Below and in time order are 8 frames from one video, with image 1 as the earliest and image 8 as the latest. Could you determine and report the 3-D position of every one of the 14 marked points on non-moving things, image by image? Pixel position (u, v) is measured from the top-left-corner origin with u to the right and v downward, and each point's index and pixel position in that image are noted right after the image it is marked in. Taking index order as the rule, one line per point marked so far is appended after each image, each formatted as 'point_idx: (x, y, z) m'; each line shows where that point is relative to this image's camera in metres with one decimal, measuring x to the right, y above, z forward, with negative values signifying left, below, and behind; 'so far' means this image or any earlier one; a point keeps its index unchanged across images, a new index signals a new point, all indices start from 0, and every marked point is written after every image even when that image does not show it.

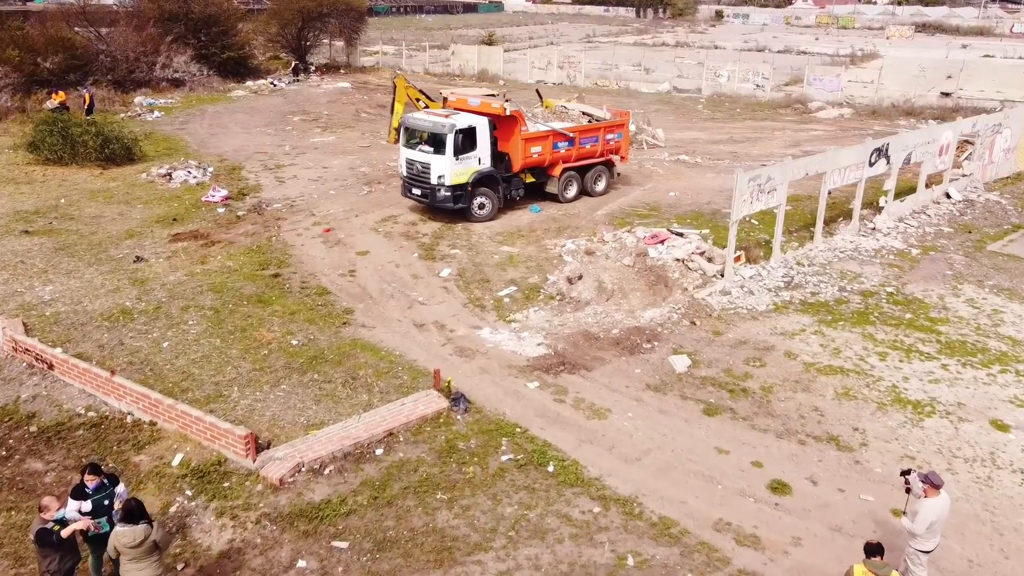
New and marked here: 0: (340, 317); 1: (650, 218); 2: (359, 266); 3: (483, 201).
0: (-2.1, -0.3, +9.6) m
1: (+2.4, +1.2, +13.7) m
2: (-2.2, +0.3, +11.3) m
3: (-0.5, +1.4, +13.3) m
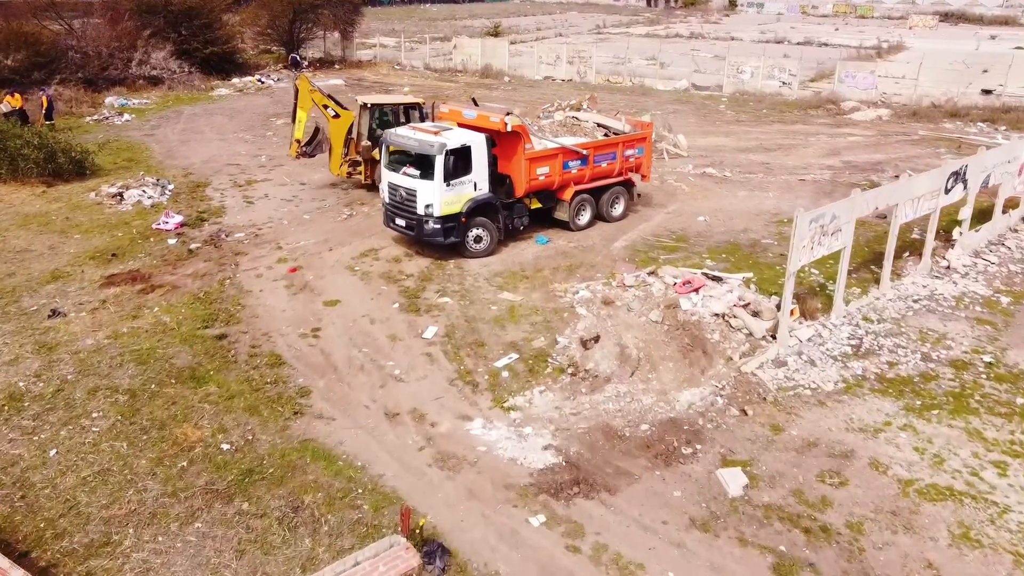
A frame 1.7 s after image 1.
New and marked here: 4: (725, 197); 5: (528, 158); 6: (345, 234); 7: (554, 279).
0: (-2.1, -1.1, +7.5) m
1: (+2.4, +0.5, +11.6) m
2: (-2.2, -0.4, +9.2) m
3: (-0.4, +0.8, +11.2) m
4: (+3.8, +1.6, +14.4) m
5: (+0.2, +1.8, +11.3) m
6: (-2.5, +0.8, +12.1) m
7: (+0.6, +0.1, +10.5) m
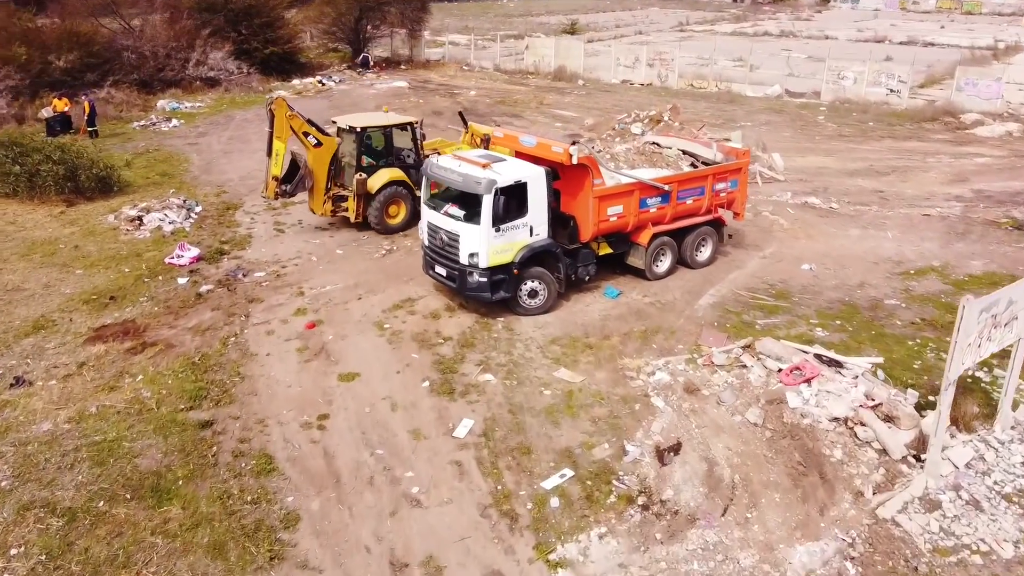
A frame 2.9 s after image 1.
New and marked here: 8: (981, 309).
0: (-1.7, -1.8, +5.7) m
1: (+3.2, -0.3, +9.4) m
2: (-1.7, -1.1, +7.5) m
3: (+0.3, 0.0, +9.2) m
4: (+4.9, +0.8, +12.0) m
5: (+1.0, +1.1, +9.2) m
6: (-1.7, +0.1, +10.4) m
7: (+1.2, -0.7, +8.5) m
8: (+3.5, -0.2, +6.0) m
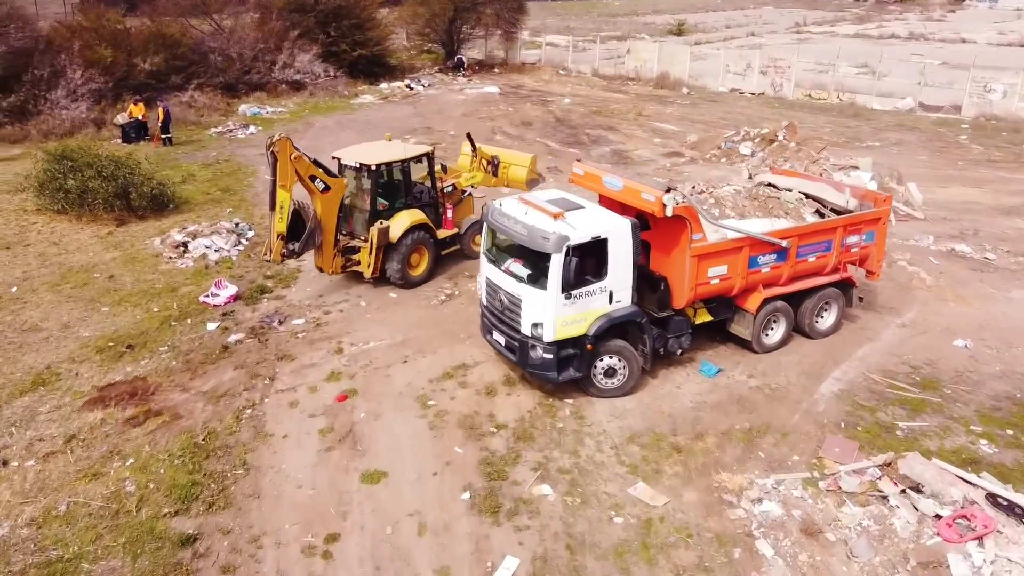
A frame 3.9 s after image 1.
0: (-1.5, -2.4, +4.3) m
1: (+3.8, -1.2, +7.3) m
2: (-1.2, -1.7, +6.0) m
3: (+1.0, -0.7, +7.5) m
4: (+5.9, -0.1, +9.7) m
5: (+1.7, +0.3, +7.4) m
6: (-0.9, -0.5, +8.8) m
7: (+1.7, -1.4, +6.7) m
8: (+3.8, -1.0, +3.9) m
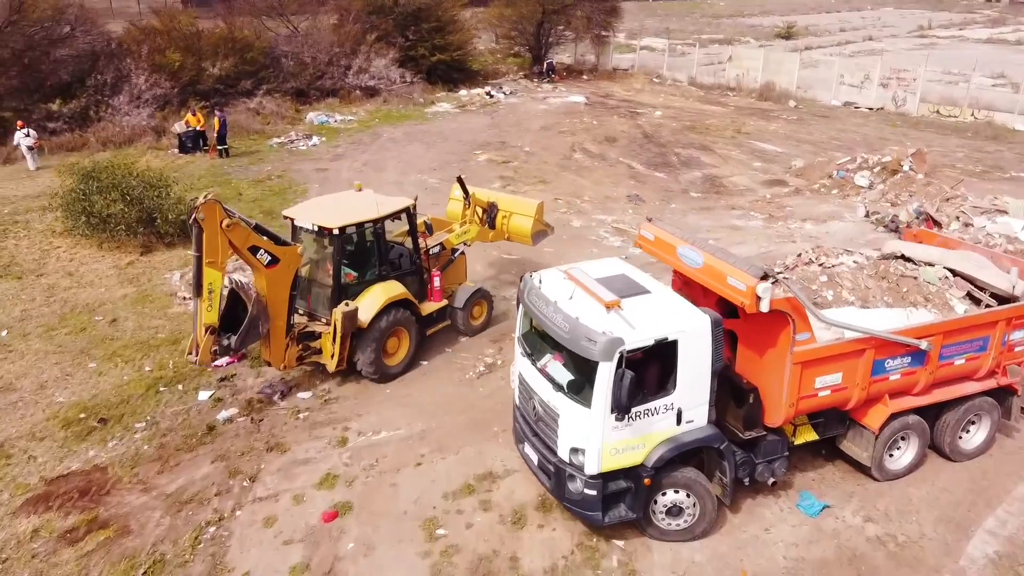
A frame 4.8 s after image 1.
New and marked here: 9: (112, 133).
0: (-1.7, -3.1, +2.7) m
1: (+4.0, -2.1, +5.1) m
2: (-1.2, -2.4, +4.3) m
3: (+1.2, -1.5, +5.6) m
4: (+6.3, -1.1, +7.3) m
5: (+1.9, -0.5, +5.4) m
6: (-0.5, -1.2, +7.2) m
7: (+1.8, -2.2, +4.7) m
8: (+3.6, -1.9, +1.7) m
9: (-8.5, +3.3, +17.0) m
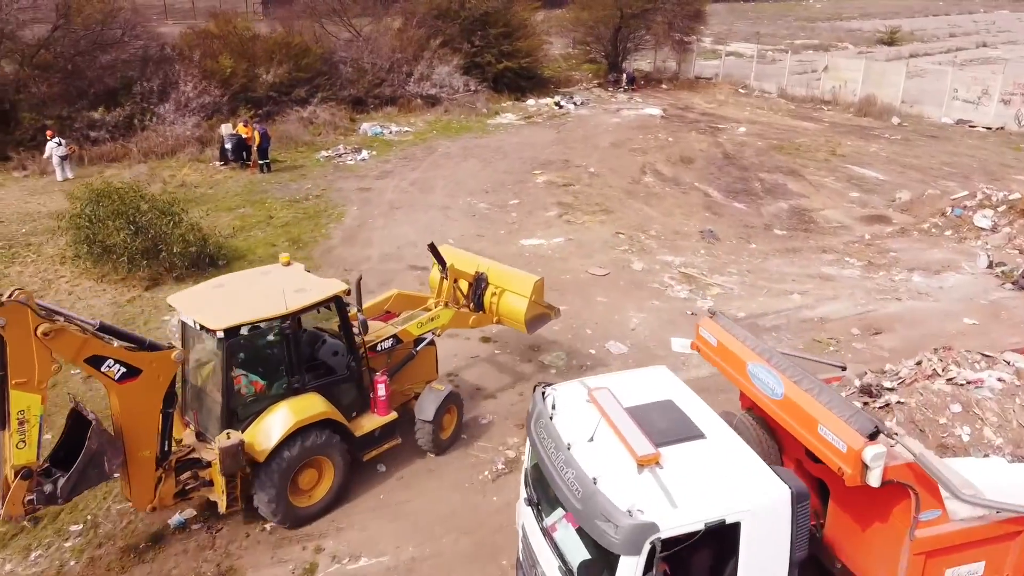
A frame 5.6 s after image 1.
0: (-2.1, -3.7, +1.3) m
1: (+3.8, -2.9, +3.2) m
2: (-1.4, -3.0, +2.9) m
3: (+1.1, -2.2, +3.9) m
4: (+6.4, -2.0, +5.1) m
5: (+1.9, -1.2, +3.7) m
6: (-0.4, -1.9, +5.6) m
7: (+1.7, -3.0, +3.0) m
8: (+3.1, -2.7, -0.1) m
9: (-7.3, +2.9, +16.2) m
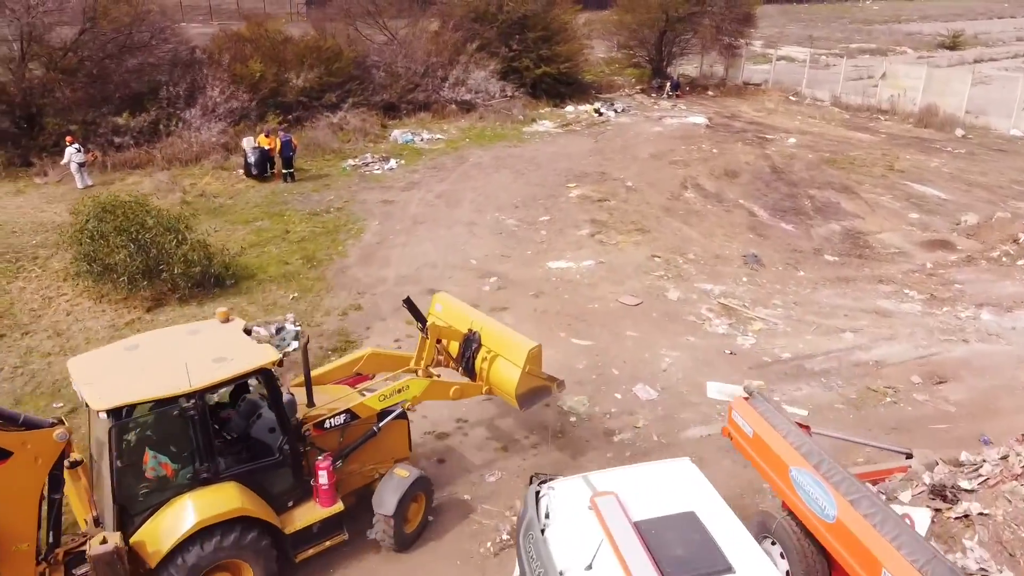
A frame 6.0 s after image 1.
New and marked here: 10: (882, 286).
0: (-2.4, -4.0, +0.7) m
1: (+3.7, -3.3, +2.2) m
2: (-1.6, -3.4, +2.2) m
3: (+1.0, -2.6, +3.1) m
4: (+6.4, -2.5, +4.0) m
5: (+1.8, -1.6, +2.8) m
6: (-0.4, -2.2, +4.9) m
7: (+1.5, -3.4, +2.1) m
8: (+2.8, -3.1, -1.1) m
9: (-6.6, +2.7, +15.8) m
10: (+4.8, 0.0, +10.4) m
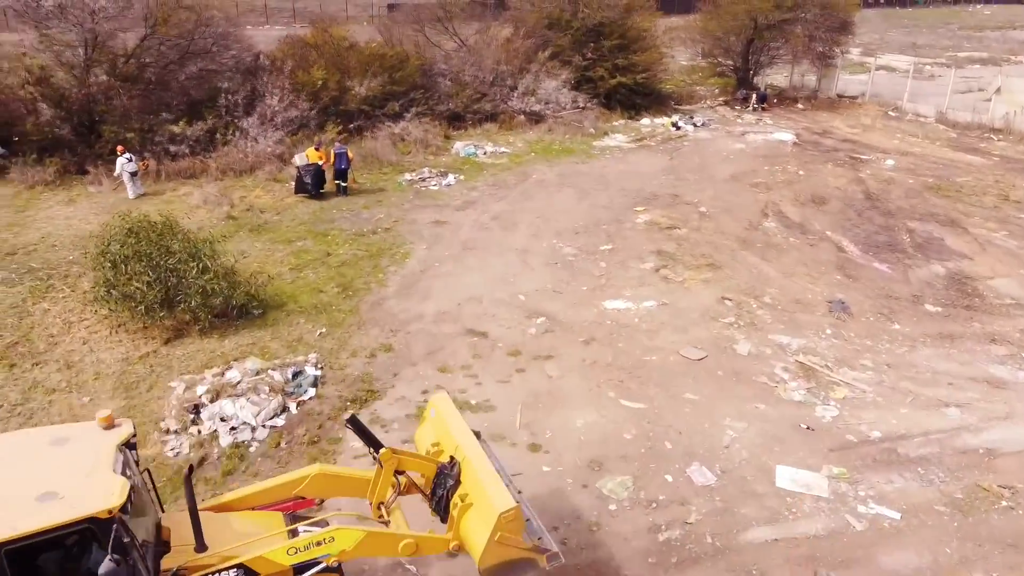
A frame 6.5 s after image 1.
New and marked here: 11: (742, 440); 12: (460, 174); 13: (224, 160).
0: (-2.9, -4.4, -0.1) m
1: (+3.3, -3.9, +0.8) m
2: (-1.9, -3.8, +1.3) m
3: (+0.8, -3.1, +2.0) m
4: (+6.2, -3.2, +2.4) m
5: (+1.5, -2.2, +1.6) m
6: (-0.4, -2.7, +3.9) m
7: (+1.1, -3.9, +0.9) m
8: (+2.1, -3.7, -2.4) m
9: (-5.4, +2.5, +15.4) m
10: (+5.4, -0.7, +8.9) m
11: (+2.1, -1.4, +7.2) m
12: (-1.0, +2.2, +15.8) m
13: (-5.5, +2.5, +15.4) m
